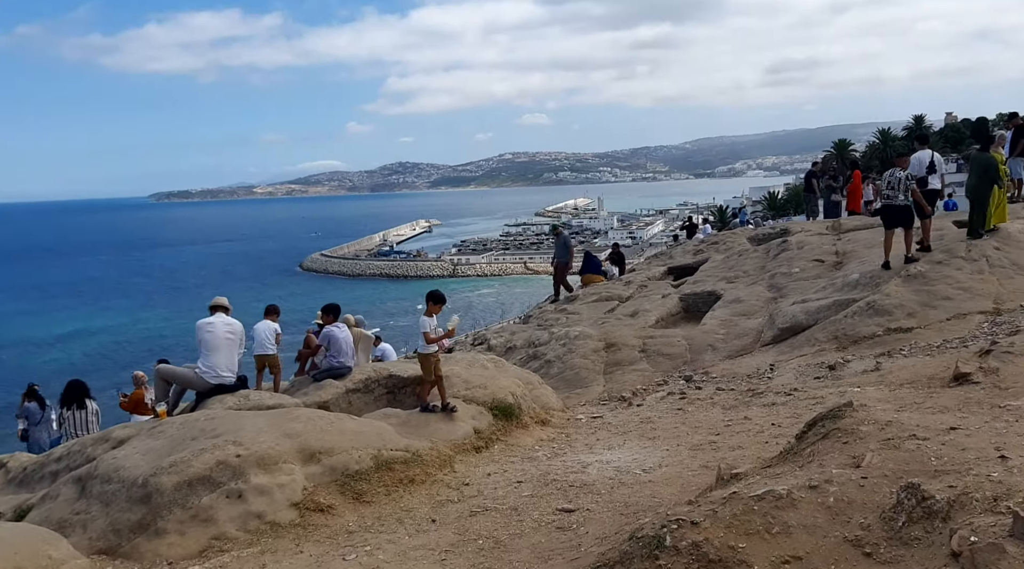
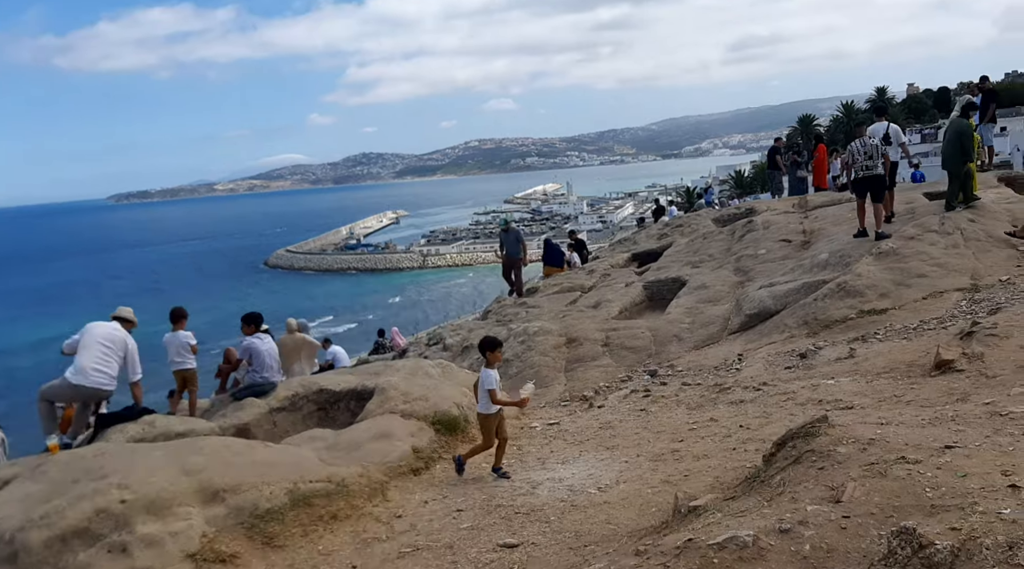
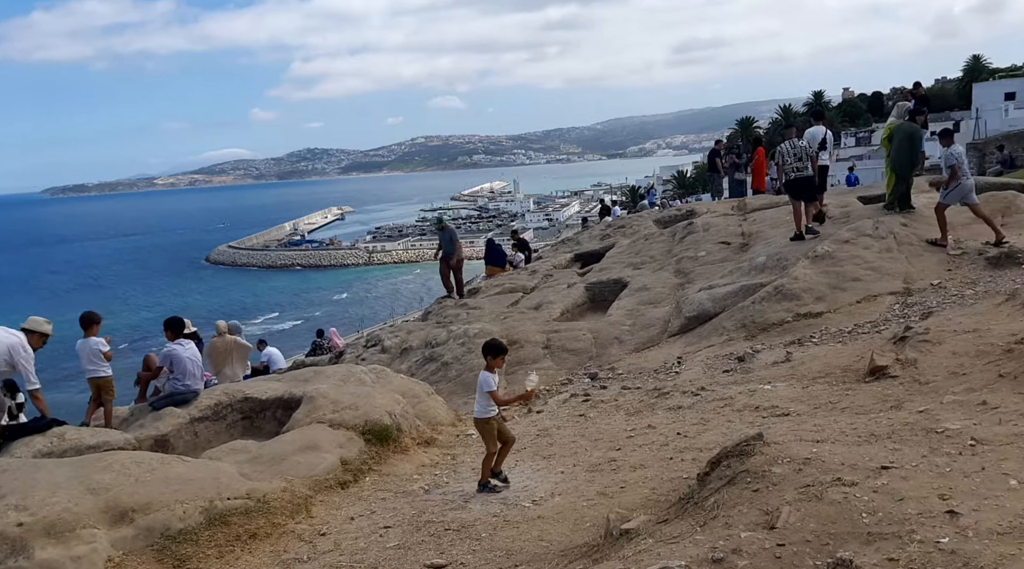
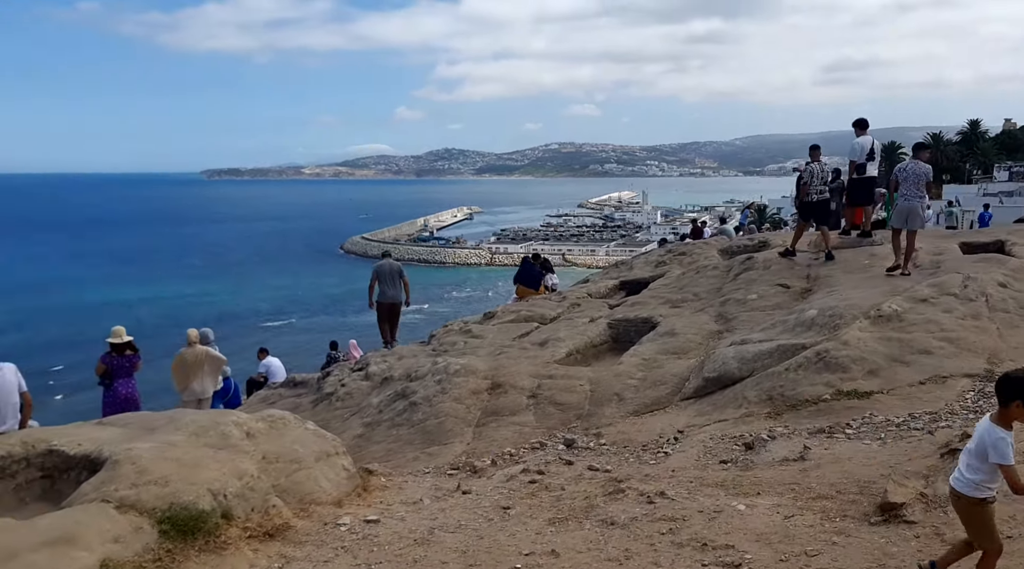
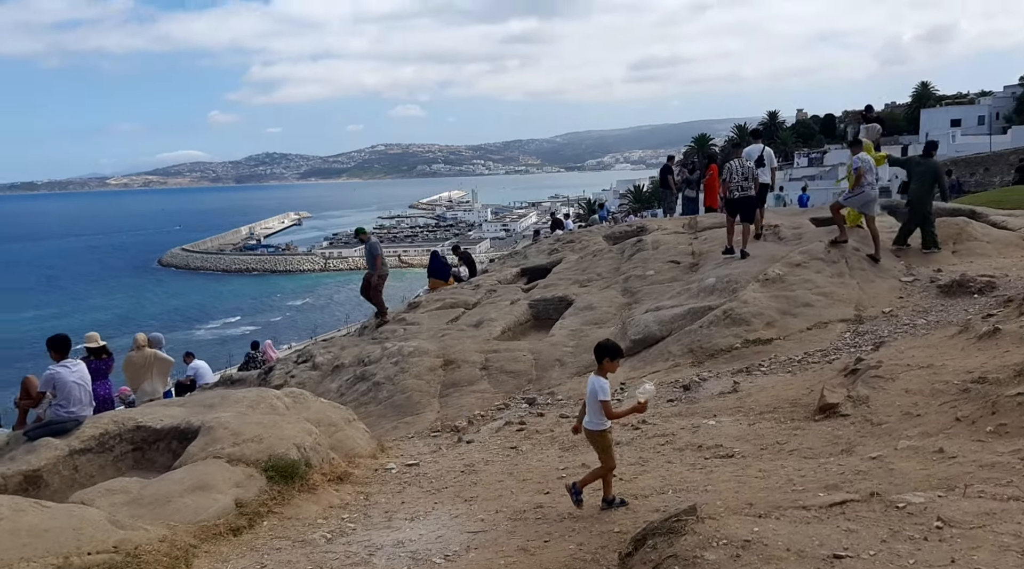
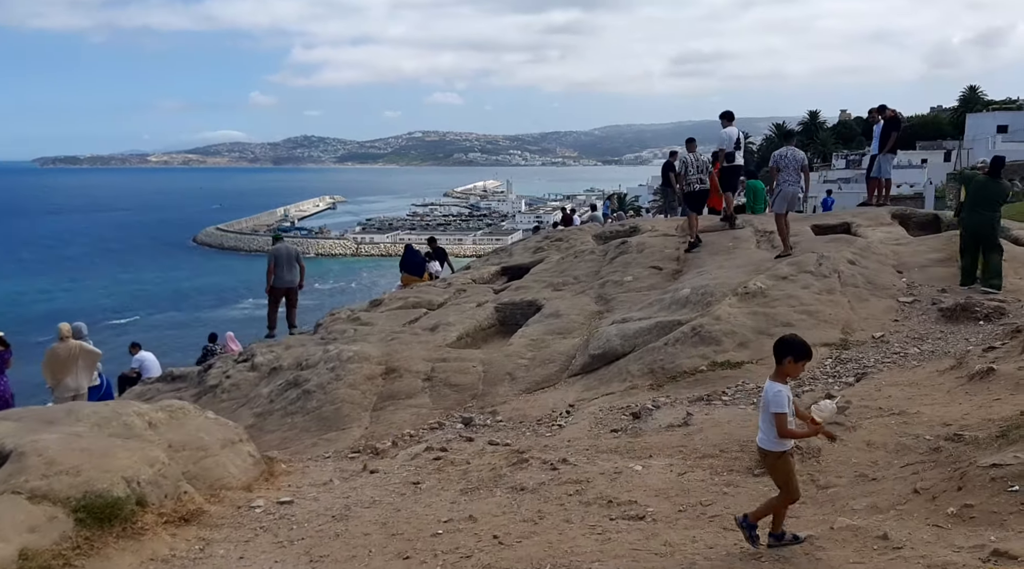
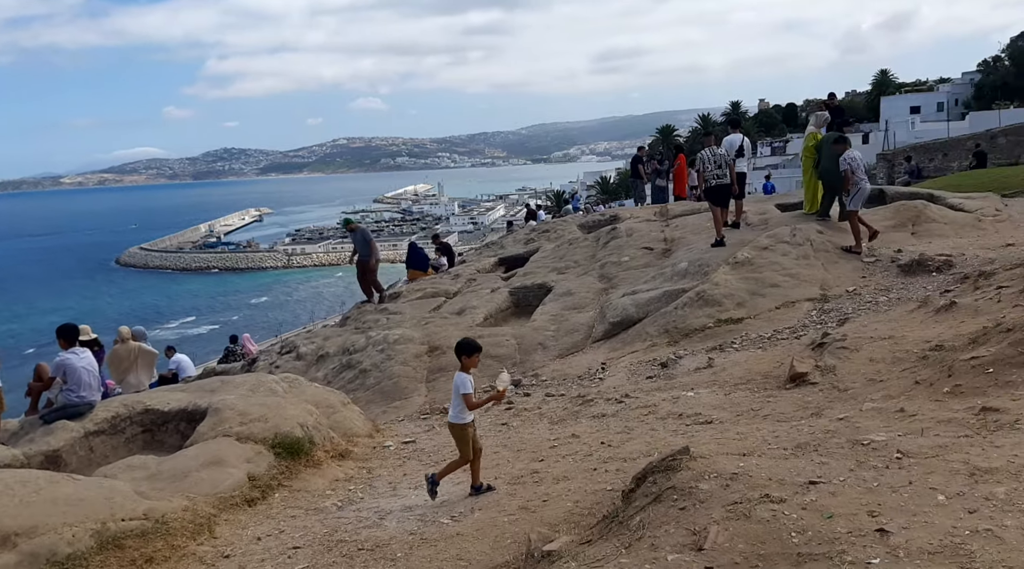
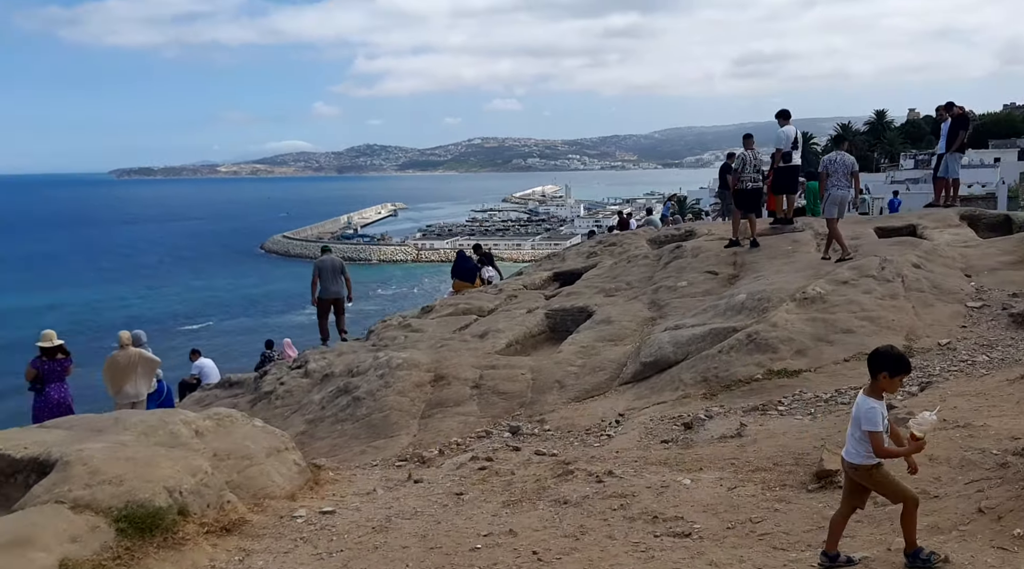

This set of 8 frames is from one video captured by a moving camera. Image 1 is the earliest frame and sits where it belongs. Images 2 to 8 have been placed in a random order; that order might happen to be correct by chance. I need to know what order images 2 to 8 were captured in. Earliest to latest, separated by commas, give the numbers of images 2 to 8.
2, 3, 7, 5, 6, 8, 4
